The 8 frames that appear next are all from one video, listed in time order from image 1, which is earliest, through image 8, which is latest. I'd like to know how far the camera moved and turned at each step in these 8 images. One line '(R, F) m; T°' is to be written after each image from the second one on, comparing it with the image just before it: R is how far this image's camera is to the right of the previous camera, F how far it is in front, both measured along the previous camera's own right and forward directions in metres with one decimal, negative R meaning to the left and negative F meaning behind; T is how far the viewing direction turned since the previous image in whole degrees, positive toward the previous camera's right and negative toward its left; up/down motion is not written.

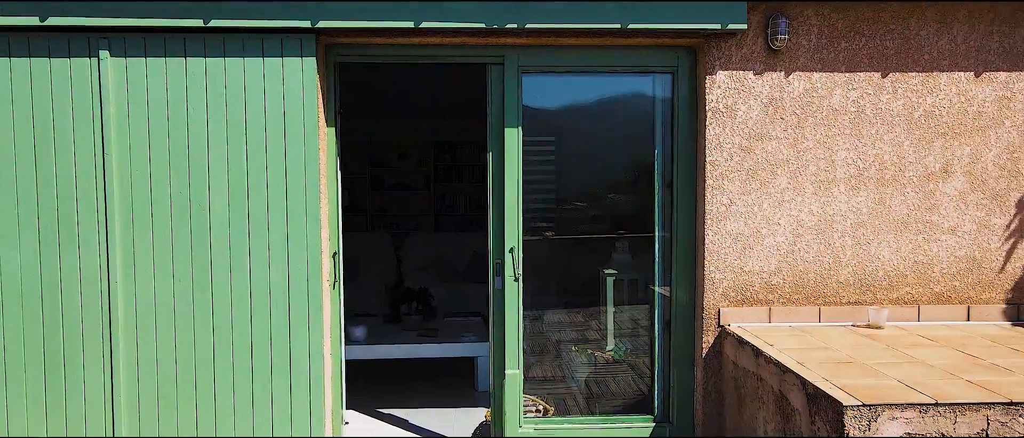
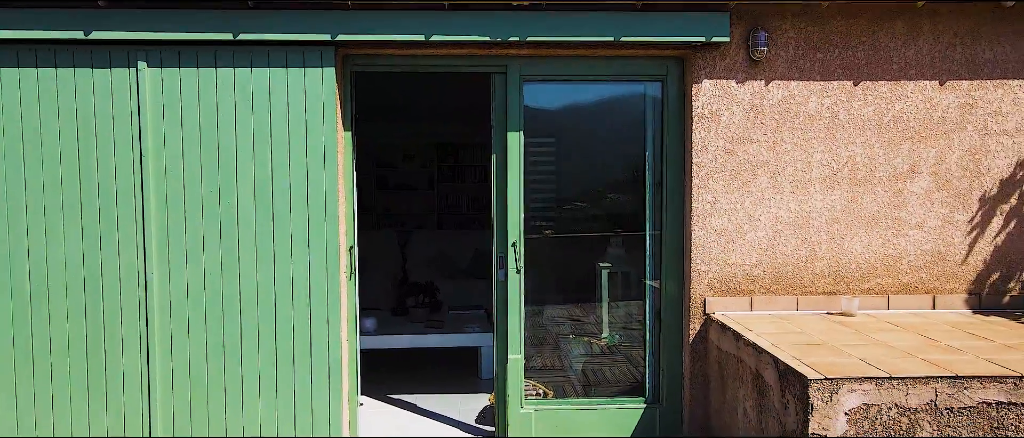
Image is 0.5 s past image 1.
(0.0, -0.3) m; 0°
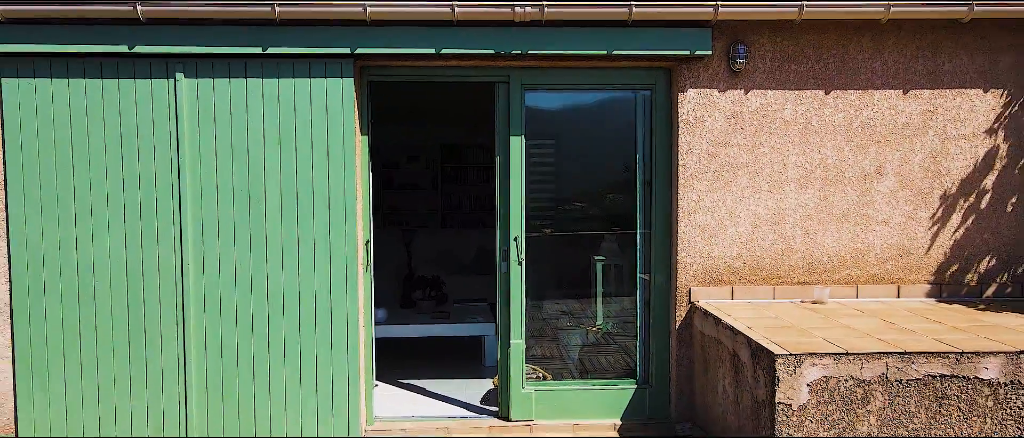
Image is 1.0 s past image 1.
(0.0, -0.3) m; 0°
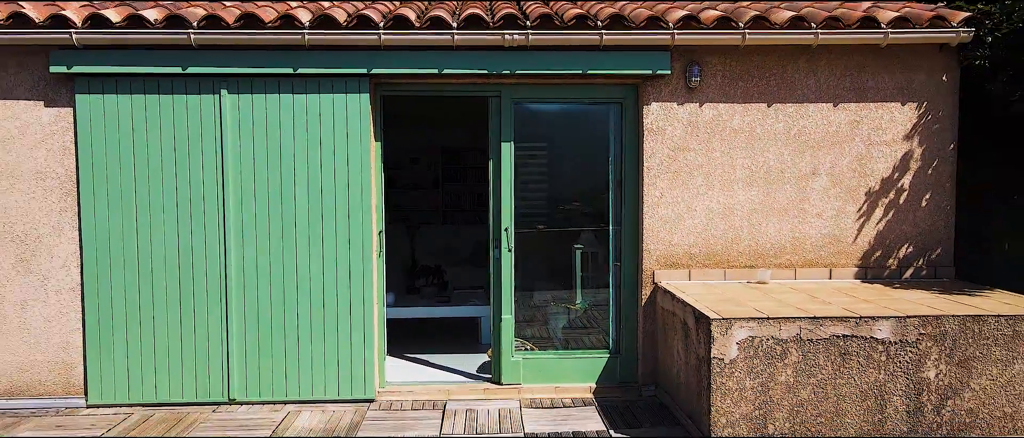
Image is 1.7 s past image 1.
(0.0, -0.6) m; 0°
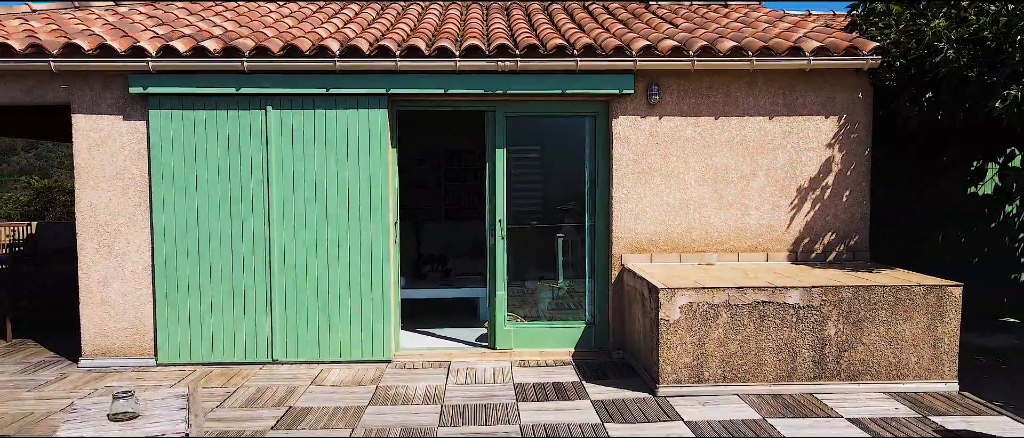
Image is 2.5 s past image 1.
(0.0, -0.9) m; 0°
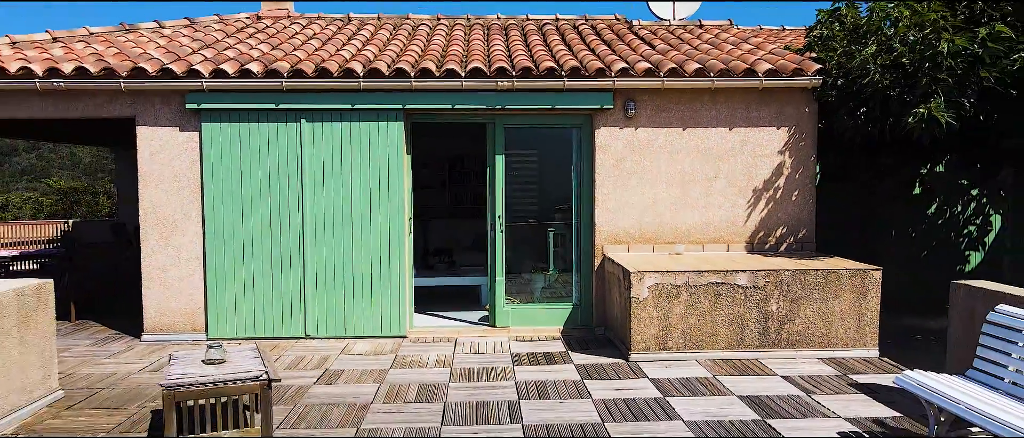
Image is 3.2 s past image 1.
(0.0, -0.8) m; 0°
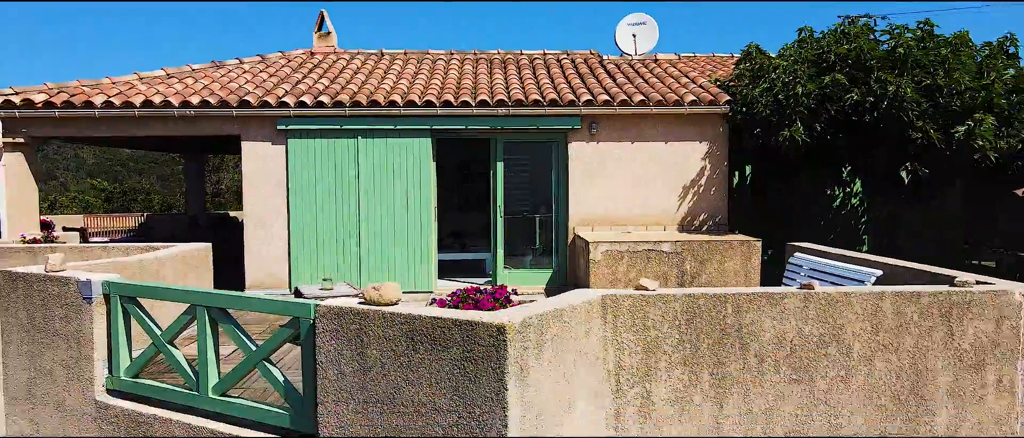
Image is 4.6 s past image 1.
(0.0, -2.2) m; 0°
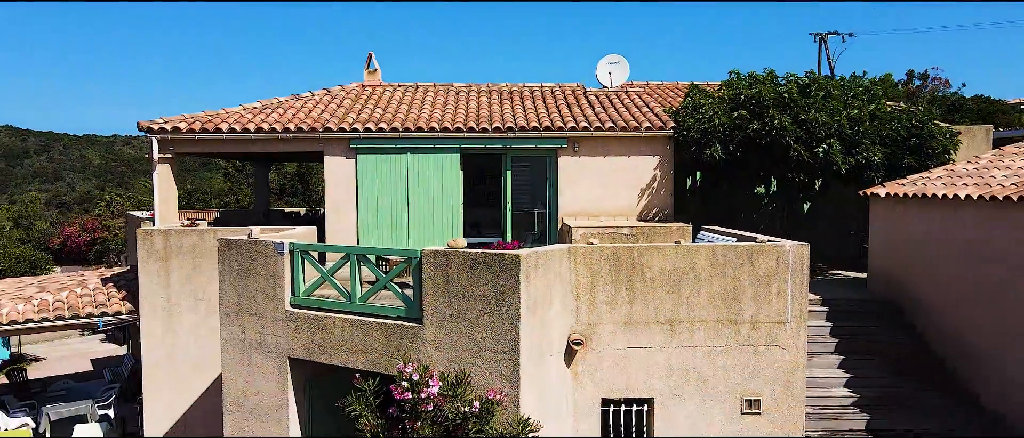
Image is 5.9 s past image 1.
(-0.1, -3.0) m; 0°
